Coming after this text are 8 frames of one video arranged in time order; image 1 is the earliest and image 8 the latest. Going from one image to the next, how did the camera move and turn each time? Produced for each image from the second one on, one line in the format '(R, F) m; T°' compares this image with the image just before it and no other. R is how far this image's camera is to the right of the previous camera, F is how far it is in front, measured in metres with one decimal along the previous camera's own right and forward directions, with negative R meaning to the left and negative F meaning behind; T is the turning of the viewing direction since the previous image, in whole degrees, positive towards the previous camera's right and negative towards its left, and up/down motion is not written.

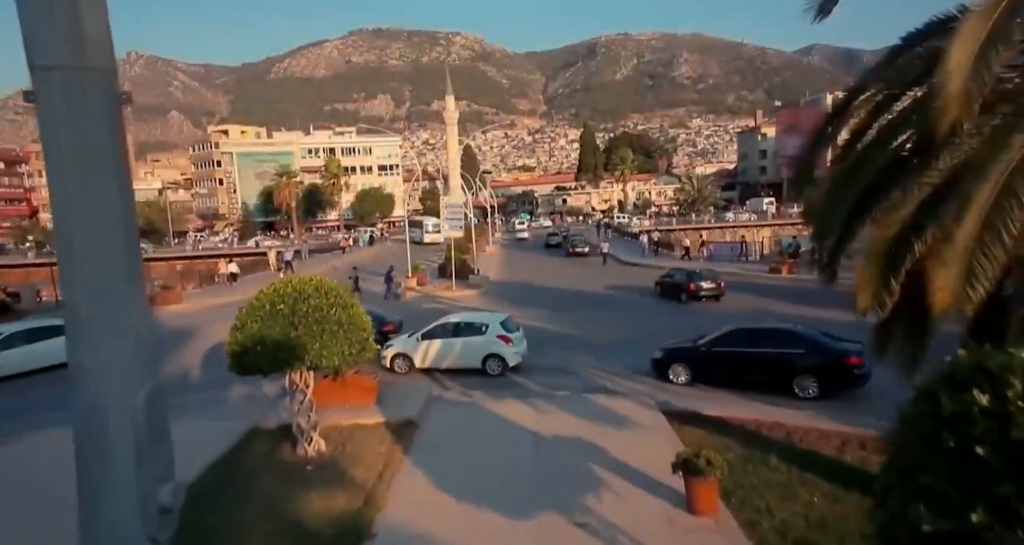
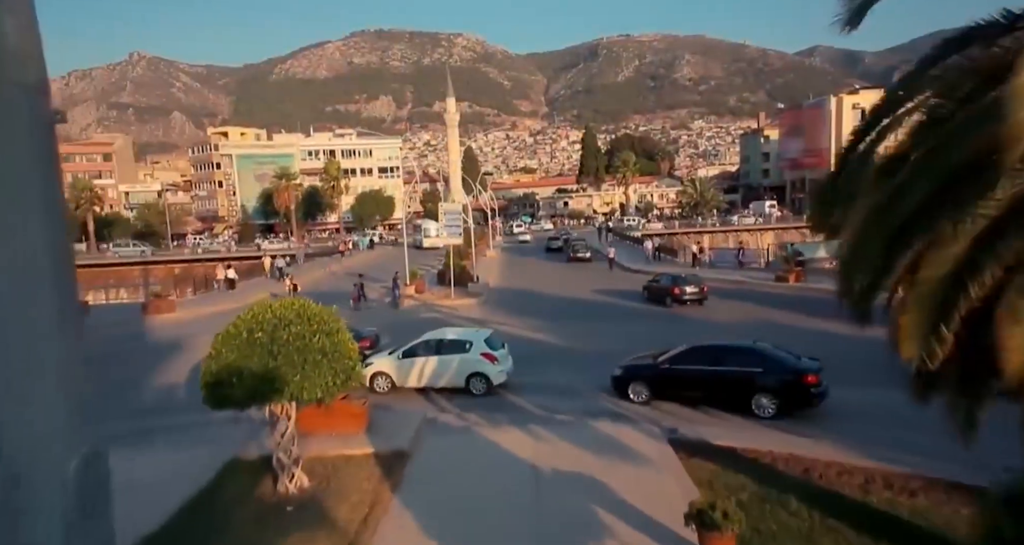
(0.0, +0.5) m; 0°
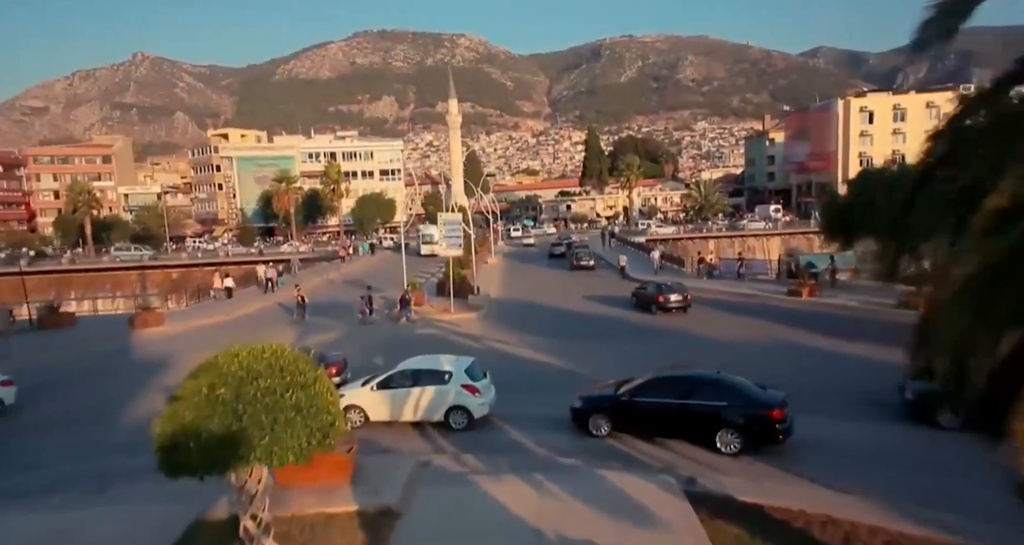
(0.0, +0.8) m; 0°
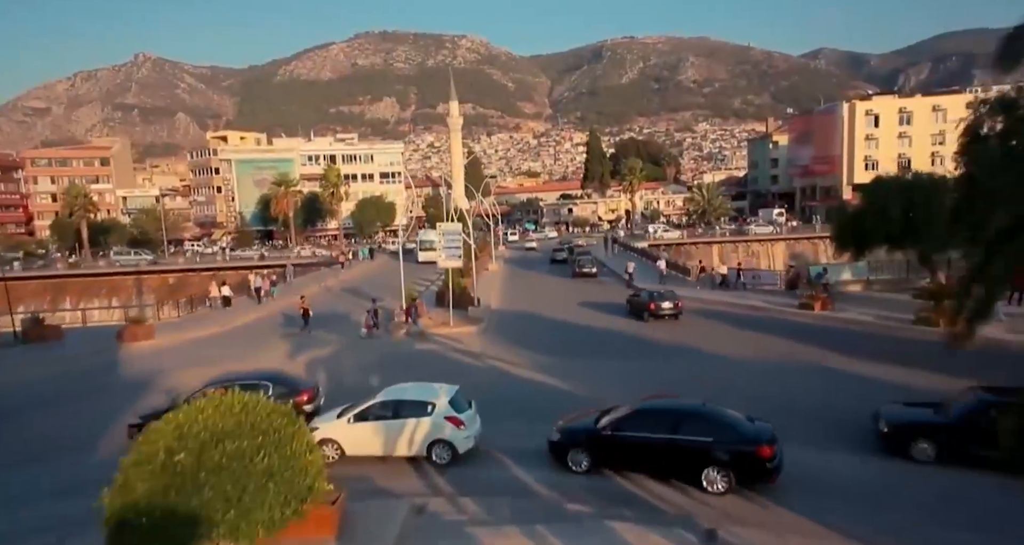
(0.0, +0.7) m; 0°
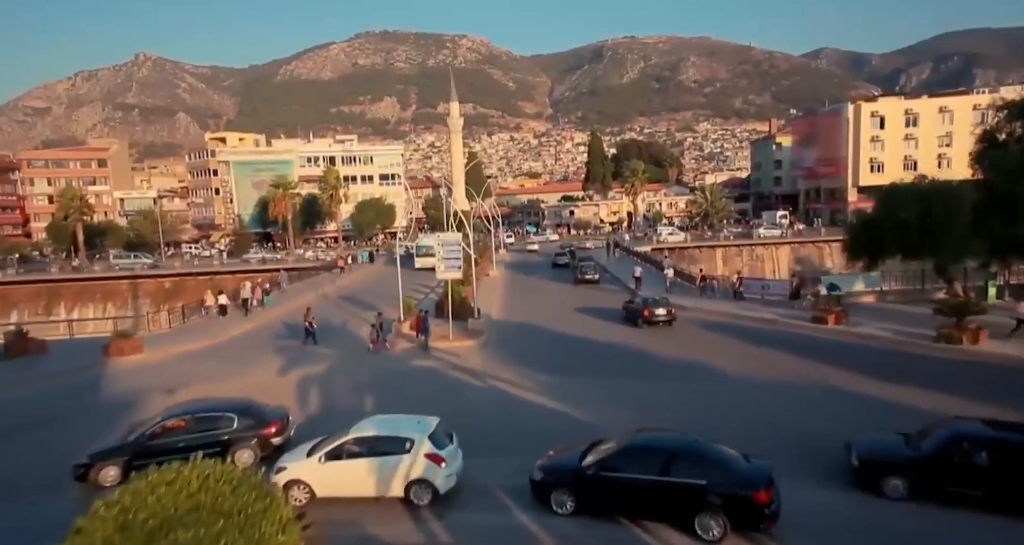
(0.0, +0.8) m; 0°
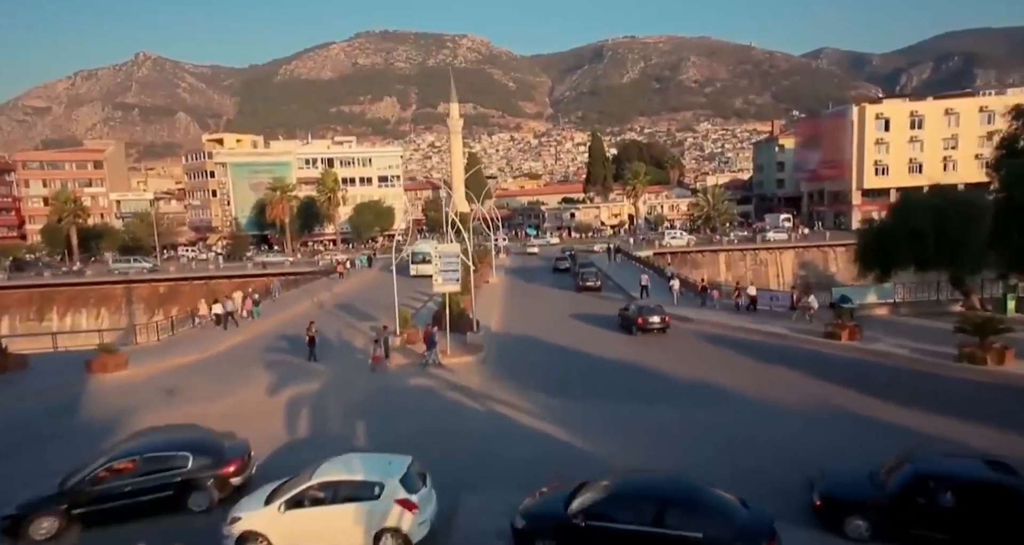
(0.0, +0.8) m; 0°
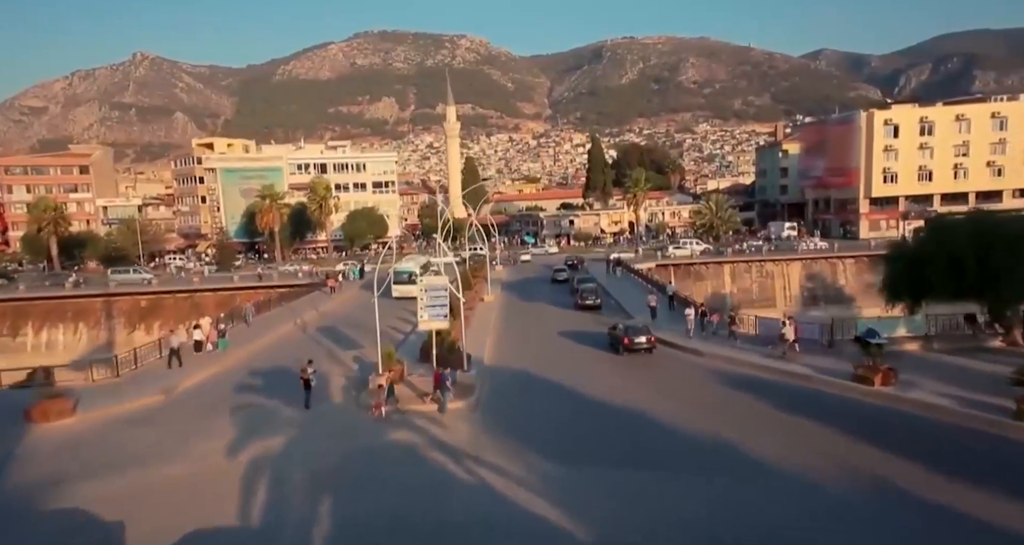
(+0.1, +2.0) m; 0°
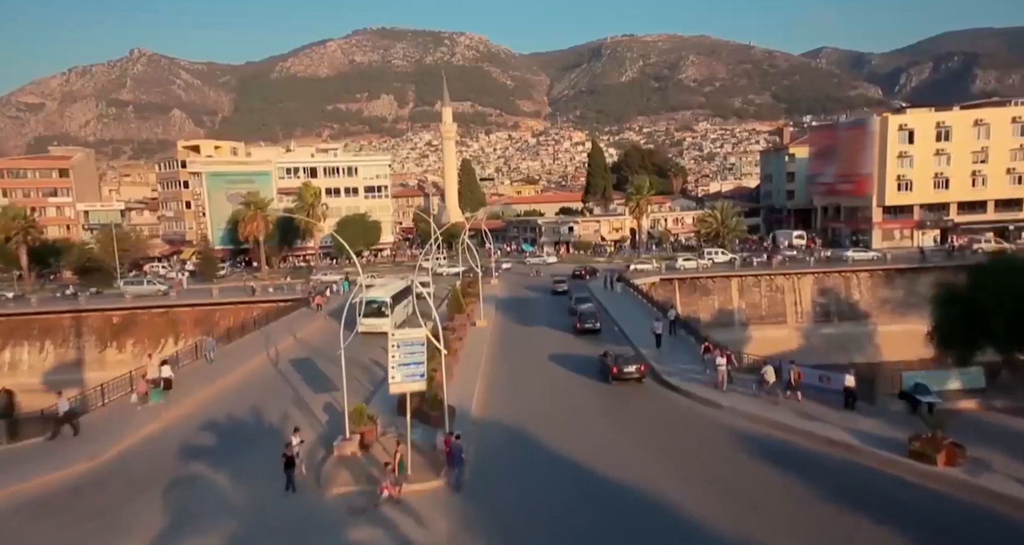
(+0.2, +2.9) m; 0°
